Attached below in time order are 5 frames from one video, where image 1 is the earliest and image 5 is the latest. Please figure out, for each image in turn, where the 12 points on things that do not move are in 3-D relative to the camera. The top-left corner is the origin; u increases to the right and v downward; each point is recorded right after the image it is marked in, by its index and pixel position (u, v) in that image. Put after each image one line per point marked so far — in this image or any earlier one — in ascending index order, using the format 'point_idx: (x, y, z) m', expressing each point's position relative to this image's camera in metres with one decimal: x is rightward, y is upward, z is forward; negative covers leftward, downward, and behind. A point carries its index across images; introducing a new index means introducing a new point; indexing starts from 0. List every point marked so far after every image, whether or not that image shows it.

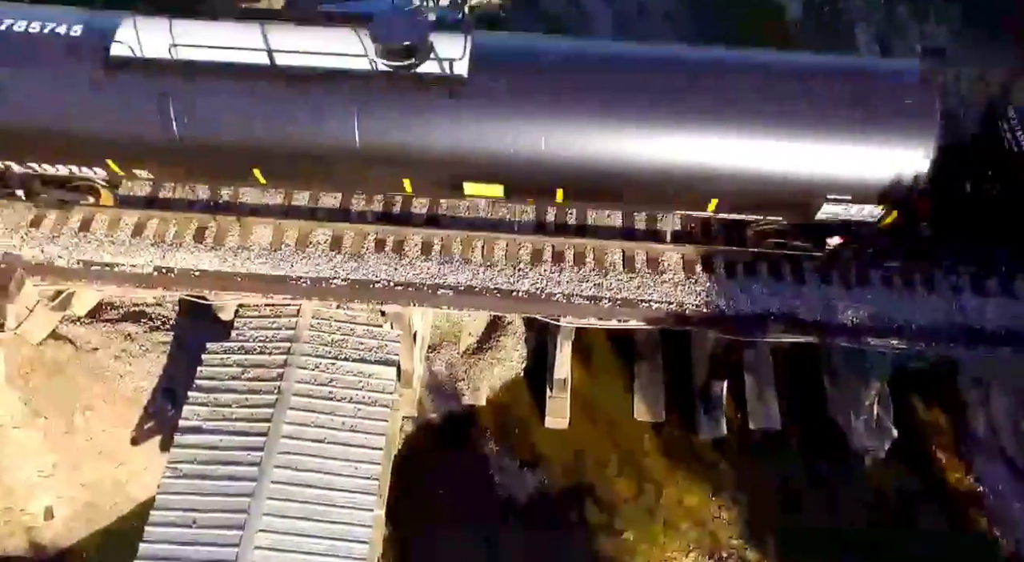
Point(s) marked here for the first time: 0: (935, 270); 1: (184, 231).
0: (+6.7, +0.2, +10.3) m
1: (-5.3, +0.8, +10.6) m
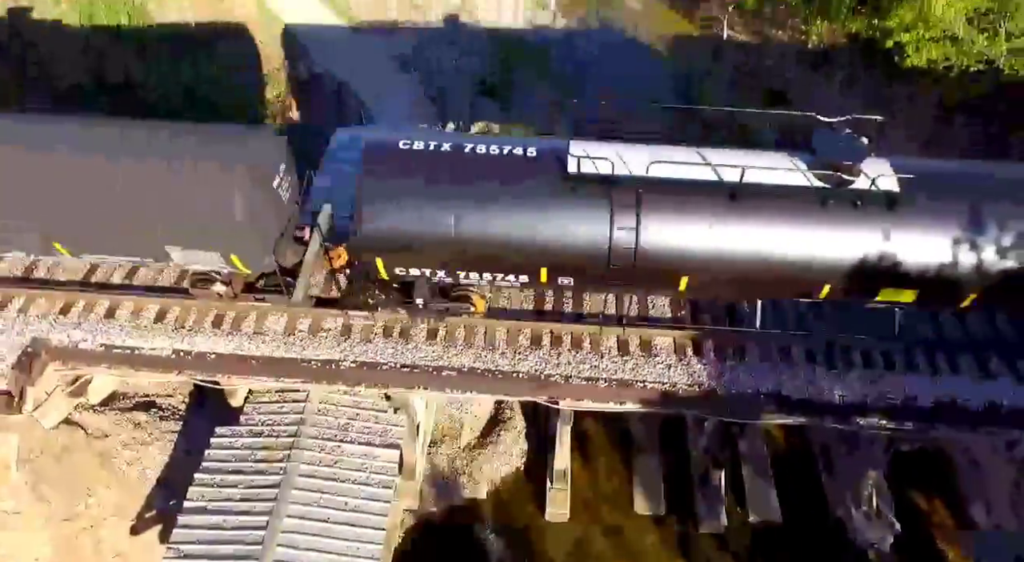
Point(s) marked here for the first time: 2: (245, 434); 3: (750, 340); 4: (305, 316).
0: (+6.7, -1.2, +10.9) m
1: (-5.3, -0.6, +11.3) m
2: (-4.6, -2.6, +11.2) m
3: (+4.0, -1.0, +11.0) m
4: (-3.6, -0.6, +11.3) m
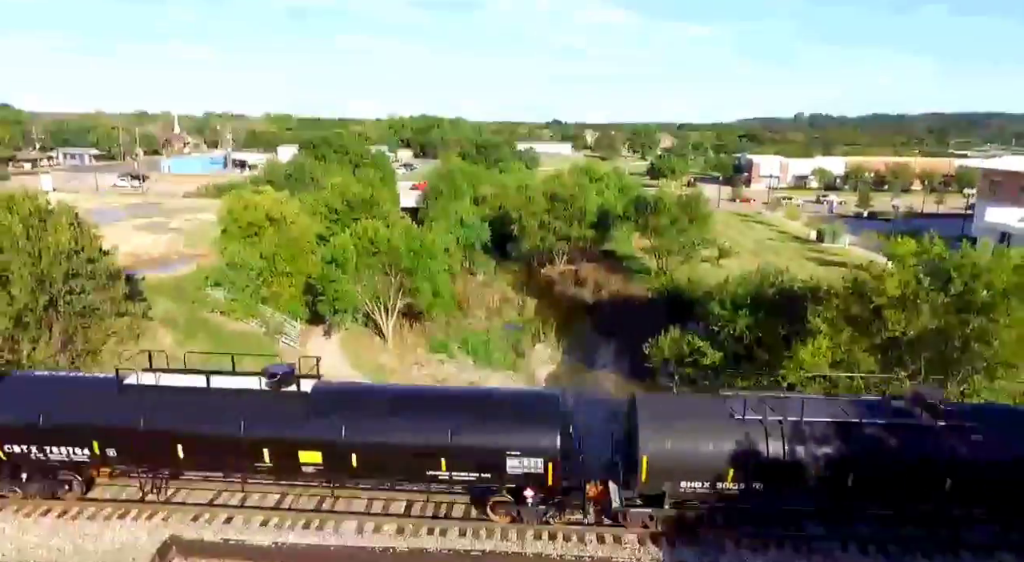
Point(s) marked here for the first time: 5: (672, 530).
0: (+6.9, -6.0, +15.0) m
1: (-5.1, -5.8, +15.5) m
2: (-4.4, -7.3, +14.3) m
3: (+4.2, -5.9, +15.2) m
4: (-3.4, -5.8, +15.6) m
5: (+3.8, -5.8, +15.3) m
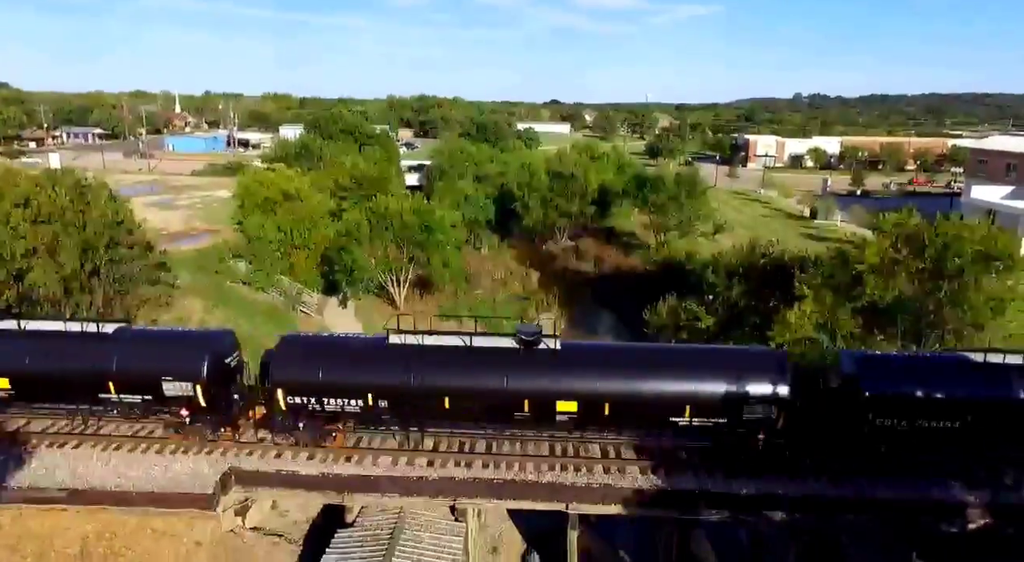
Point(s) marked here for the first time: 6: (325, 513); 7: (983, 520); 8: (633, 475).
0: (+7.3, -5.0, +17.2) m
1: (-4.7, -4.8, +17.7) m
2: (-3.9, -6.4, +16.5) m
3: (+4.6, -4.9, +17.4) m
4: (-3.0, -4.8, +17.7) m
5: (+4.2, -4.9, +17.5) m
6: (-5.5, -6.8, +19.3) m
7: (+11.3, -5.7, +15.7) m
8: (+3.1, -5.1, +17.1) m
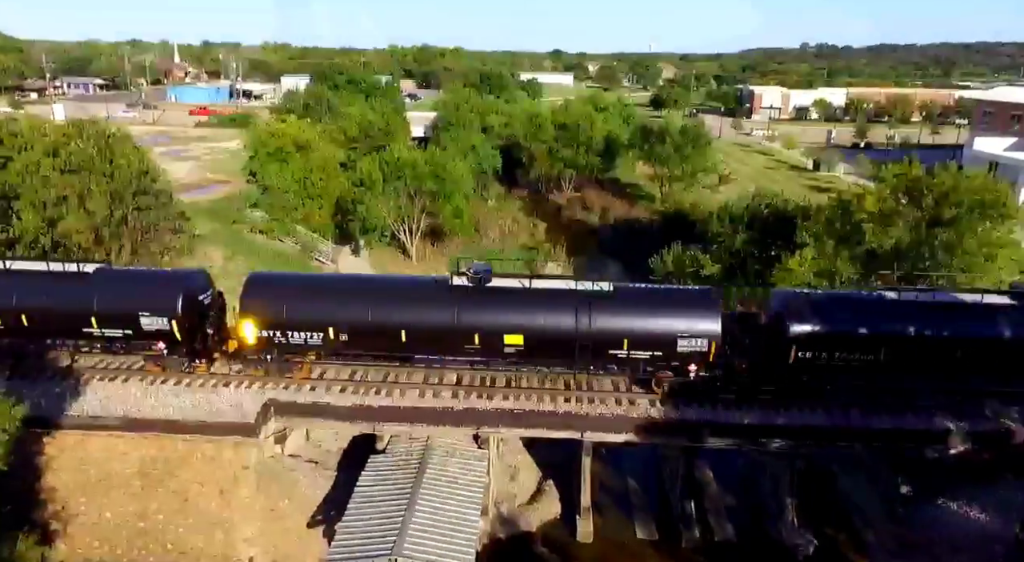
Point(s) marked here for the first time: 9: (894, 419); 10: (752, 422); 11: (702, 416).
0: (+7.9, -3.5, +18.6) m
1: (-4.2, -3.2, +19.0) m
2: (-3.4, -4.9, +18.0) m
3: (+5.1, -3.4, +18.7) m
4: (-2.4, -3.2, +19.1) m
5: (+4.7, -3.3, +18.8) m
6: (-5.0, -5.1, +20.8) m
7: (+11.8, -4.3, +17.1) m
8: (+3.6, -3.5, +18.5) m
9: (+10.5, -3.8, +18.1) m
10: (+6.6, -3.9, +17.9) m
11: (+5.2, -3.7, +18.1) m
